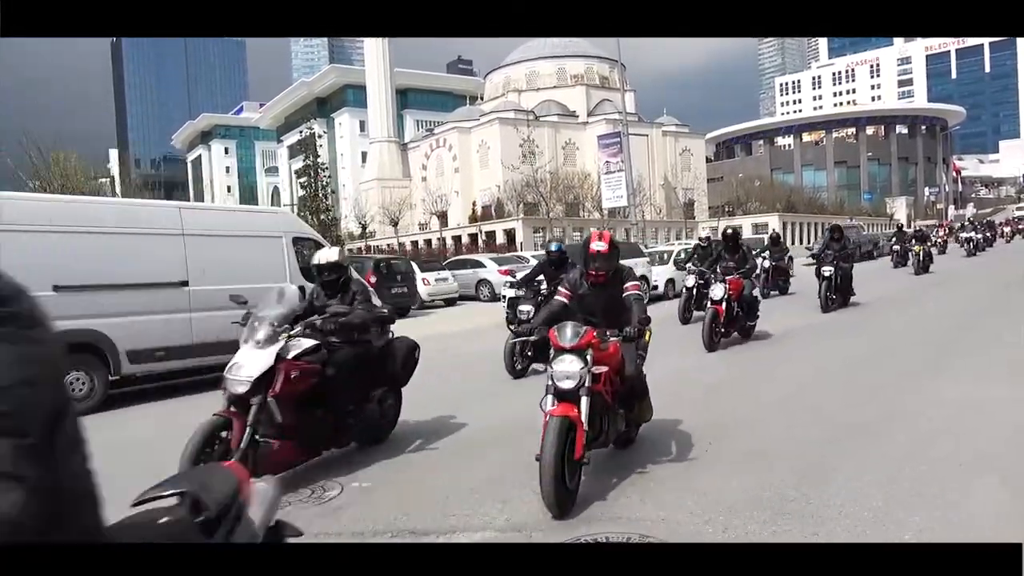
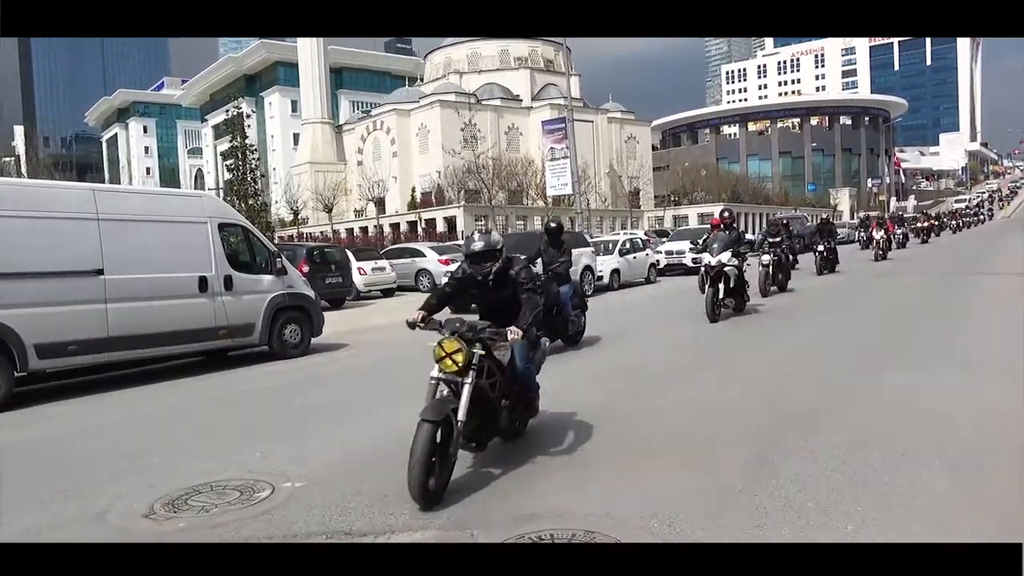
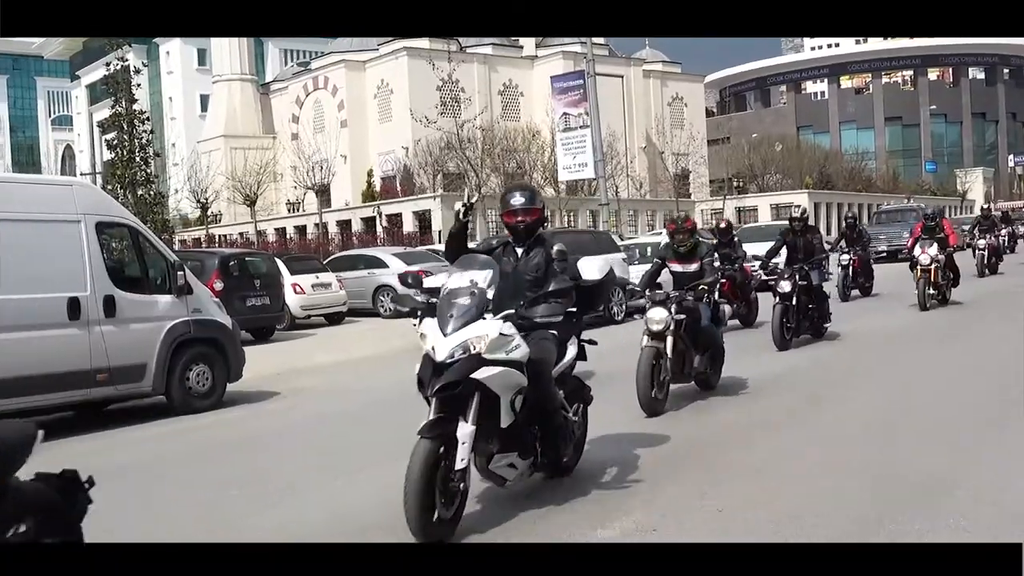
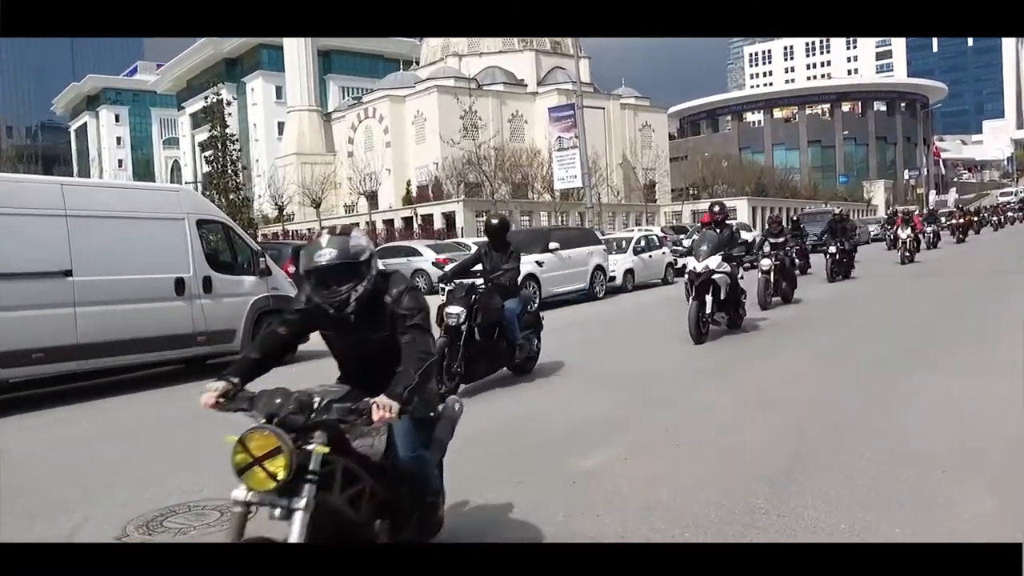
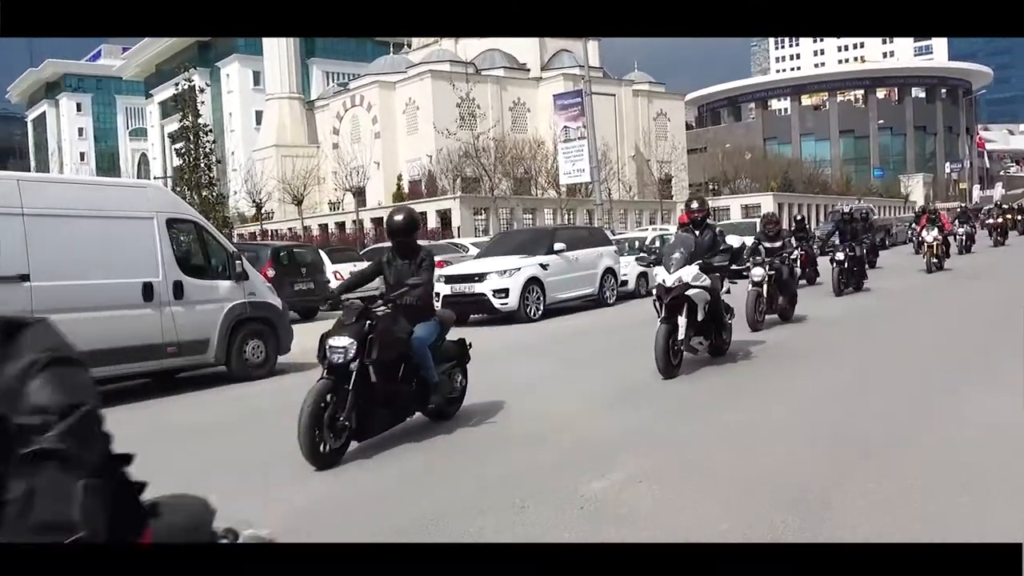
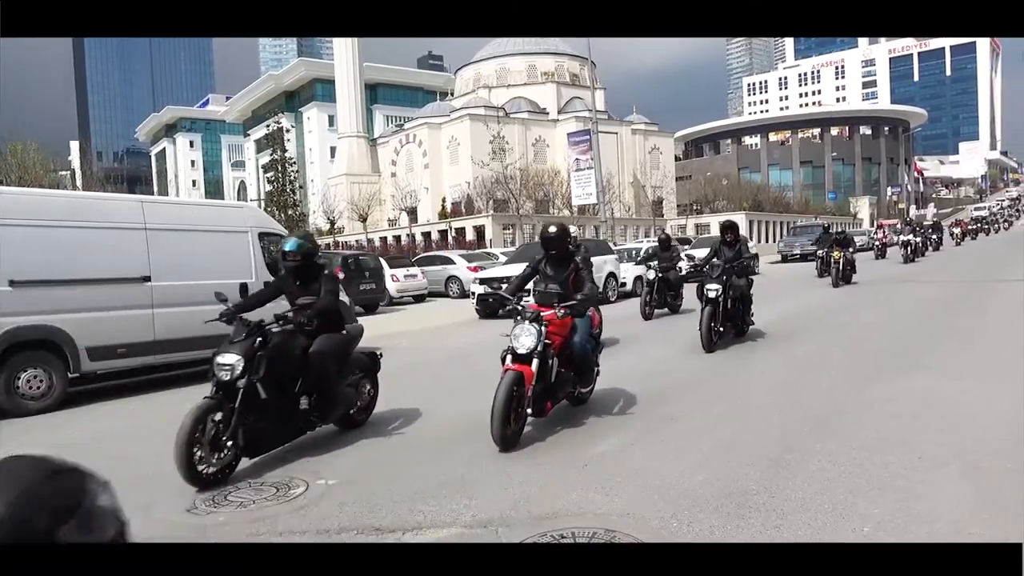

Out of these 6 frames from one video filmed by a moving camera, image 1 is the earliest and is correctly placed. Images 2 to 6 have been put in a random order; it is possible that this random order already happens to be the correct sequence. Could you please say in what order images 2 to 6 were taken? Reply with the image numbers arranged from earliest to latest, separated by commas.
6, 2, 4, 5, 3
